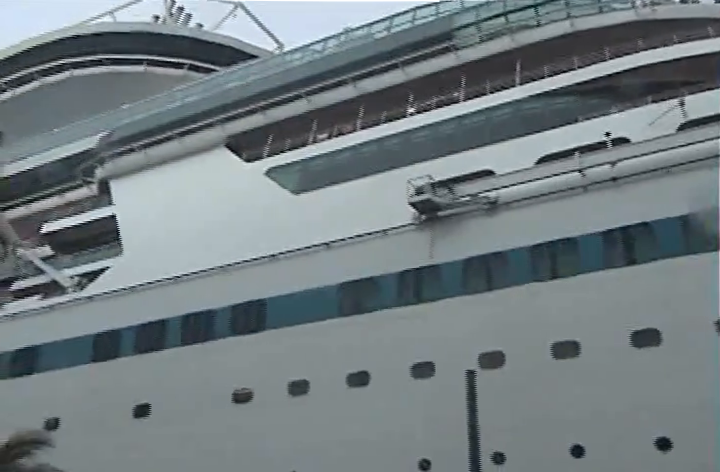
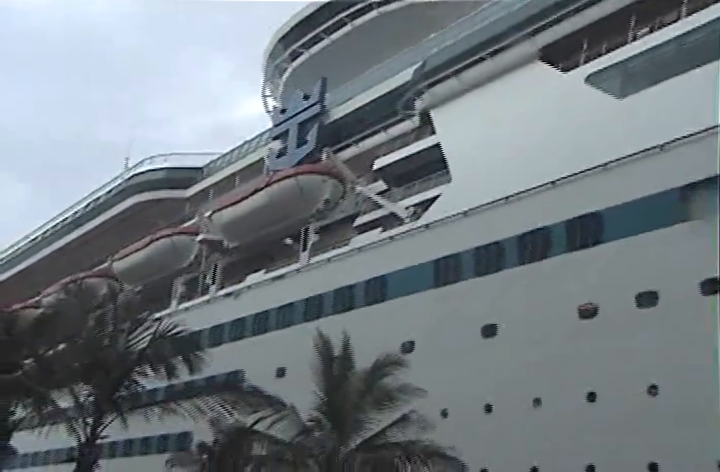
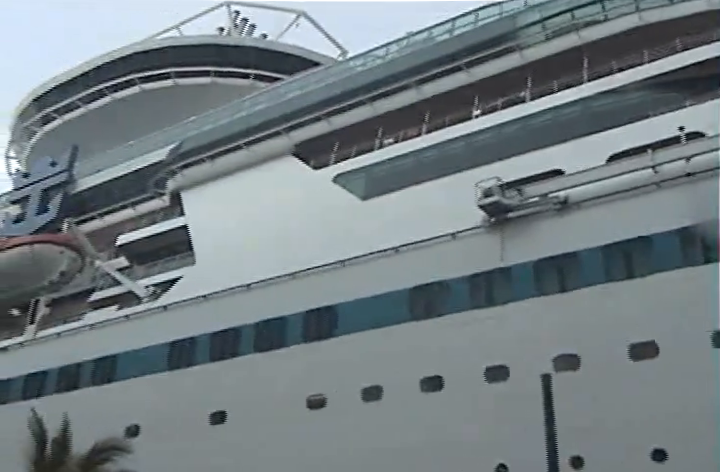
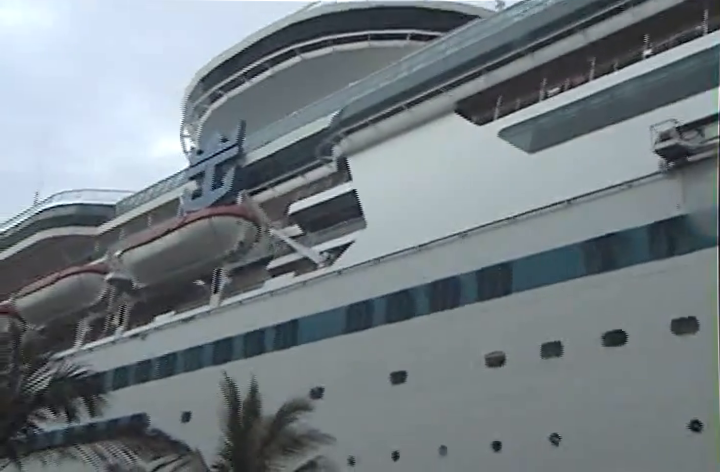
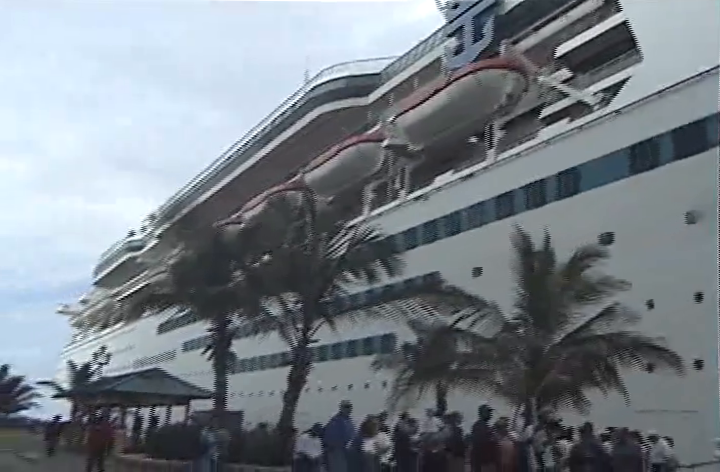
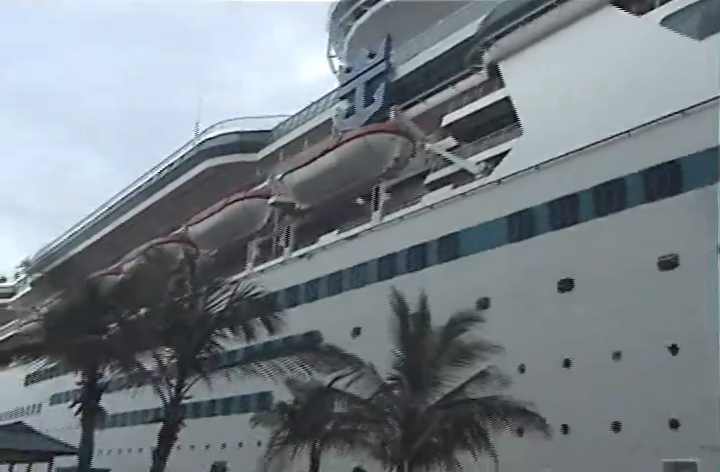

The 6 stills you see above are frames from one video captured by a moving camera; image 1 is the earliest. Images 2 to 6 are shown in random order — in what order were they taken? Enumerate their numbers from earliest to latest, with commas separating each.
3, 4, 2, 6, 5
